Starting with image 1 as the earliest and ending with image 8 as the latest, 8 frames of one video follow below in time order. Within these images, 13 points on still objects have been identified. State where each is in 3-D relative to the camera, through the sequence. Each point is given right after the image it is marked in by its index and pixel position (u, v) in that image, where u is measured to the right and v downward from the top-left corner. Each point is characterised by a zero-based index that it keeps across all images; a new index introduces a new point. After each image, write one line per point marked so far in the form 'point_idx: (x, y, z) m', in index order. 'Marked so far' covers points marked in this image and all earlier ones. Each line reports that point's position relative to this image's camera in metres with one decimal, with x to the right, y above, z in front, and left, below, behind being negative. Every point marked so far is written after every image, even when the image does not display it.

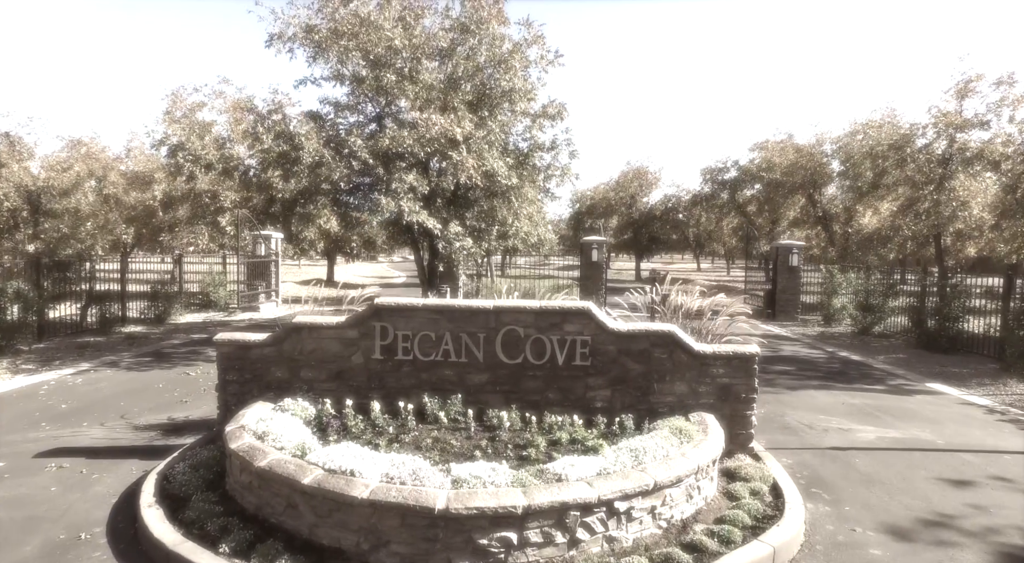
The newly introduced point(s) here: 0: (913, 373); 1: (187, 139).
0: (+5.1, -1.2, +8.7) m
1: (-7.6, +3.3, +16.2) m
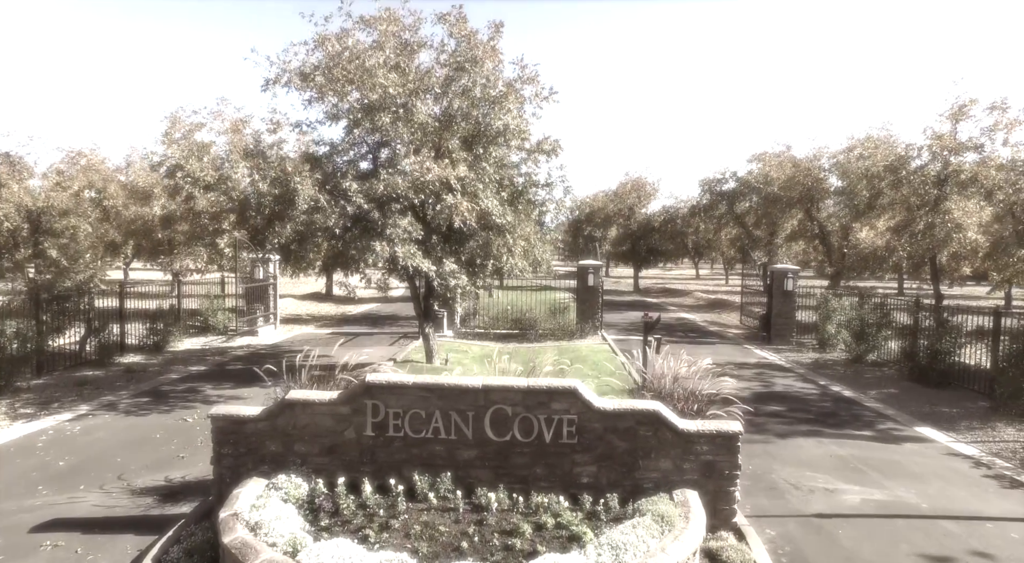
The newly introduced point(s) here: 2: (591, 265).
0: (+5.0, -1.7, +8.8) m
1: (-7.7, +2.8, +16.3) m
2: (+1.7, +0.3, +14.8) m
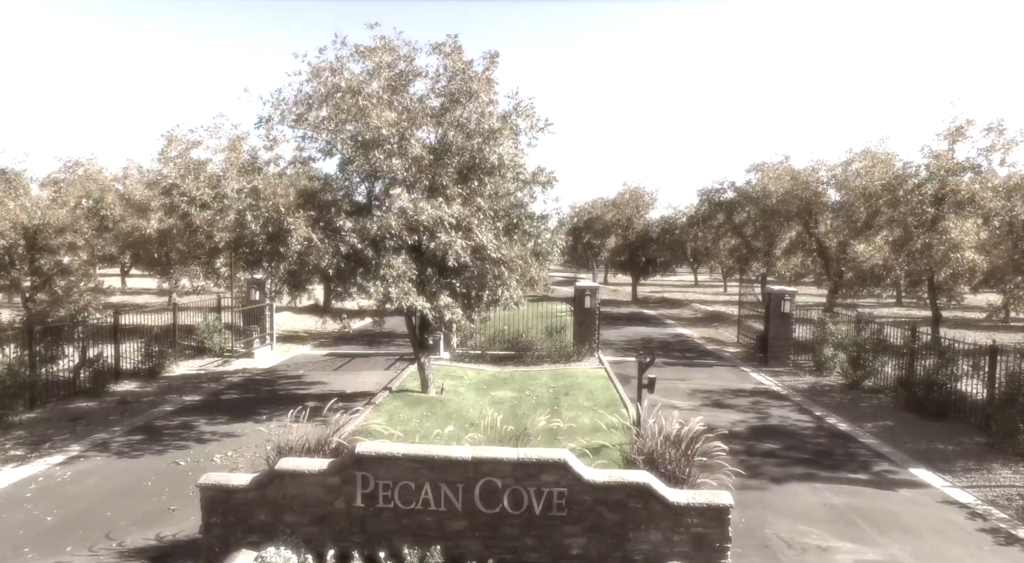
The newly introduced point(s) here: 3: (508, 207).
0: (+4.9, -2.2, +8.7) m
1: (-7.8, +2.4, +16.2) m
2: (+1.6, -0.1, +14.7) m
3: (-0.1, +1.1, +10.1) m
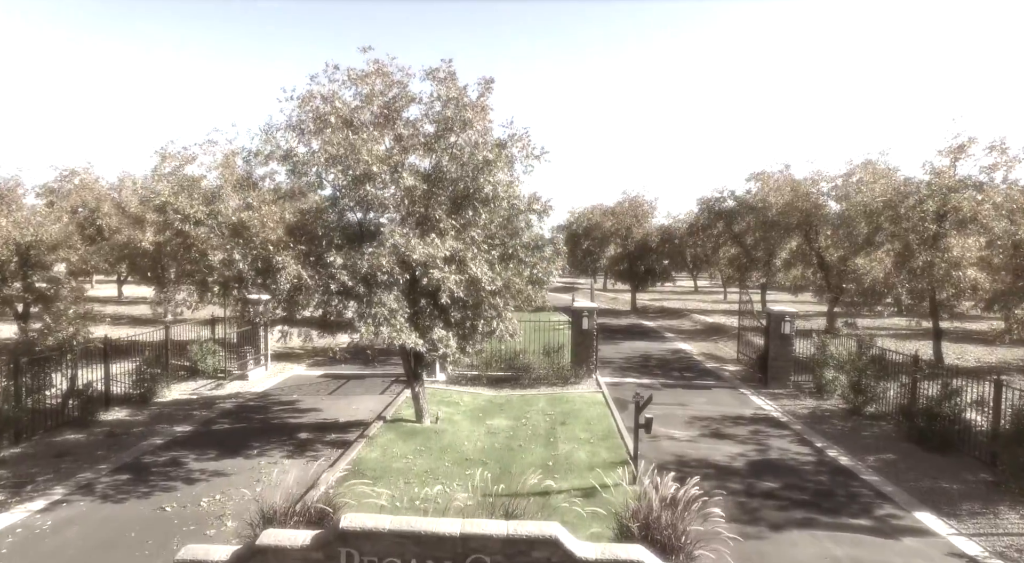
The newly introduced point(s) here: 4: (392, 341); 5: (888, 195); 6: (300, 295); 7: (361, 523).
0: (+4.9, -2.6, +8.6) m
1: (-7.8, +1.9, +16.0) m
2: (+1.5, -0.6, +14.6) m
3: (-0.1, +0.7, +9.9) m
4: (-1.5, -0.7, +8.3) m
5: (+9.2, +2.1, +16.8) m
6: (-2.6, -0.2, +8.5) m
7: (-1.0, -1.6, +4.6) m
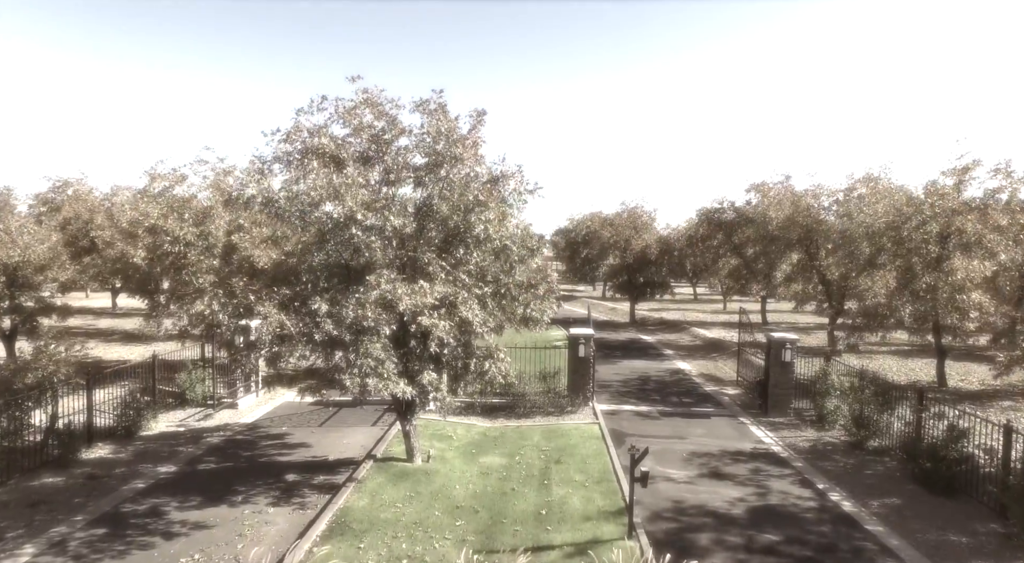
0: (+4.8, -3.2, +8.3) m
1: (-7.9, +1.4, +15.7) m
2: (+1.4, -1.1, +14.3) m
3: (-0.2, +0.1, +9.6) m
4: (-1.6, -1.3, +8.0) m
5: (+9.1, +1.6, +16.5) m
6: (-2.7, -0.7, +8.2) m
7: (-1.1, -2.2, +4.3) m
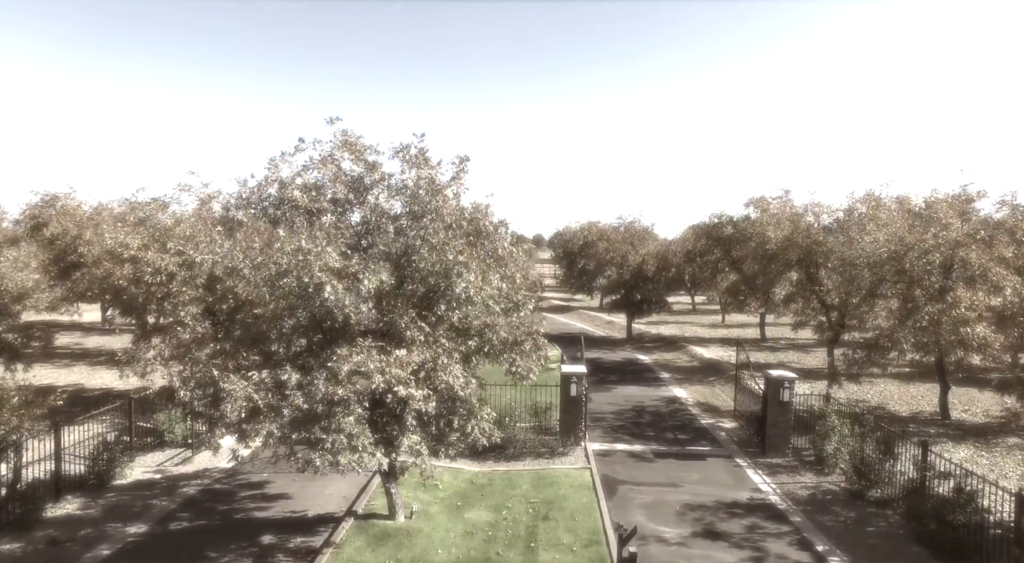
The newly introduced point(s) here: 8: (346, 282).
0: (+4.5, -3.9, +7.8) m
1: (-8.1, +0.7, +15.3) m
2: (+1.2, -1.8, +13.8) m
3: (-0.4, -0.6, +9.1) m
4: (-1.8, -2.0, +7.6) m
5: (+8.9, +0.9, +16.0) m
6: (-2.9, -1.5, +7.7) m
7: (-1.3, -3.0, +3.9) m
8: (-1.9, 0.0, +8.1) m
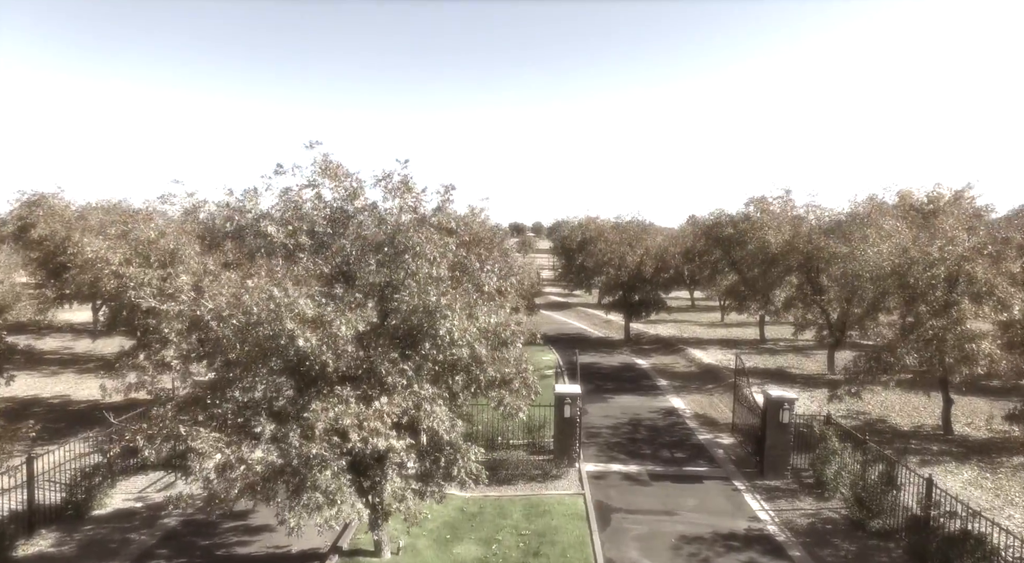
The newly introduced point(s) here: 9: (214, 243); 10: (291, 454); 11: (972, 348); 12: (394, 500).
0: (+4.4, -4.4, +7.5) m
1: (-8.3, +0.4, +14.8) m
2: (+1.1, -2.2, +13.4) m
3: (-0.6, -1.1, +8.7) m
4: (-1.9, -2.5, +7.2) m
5: (+8.7, +0.6, +15.6) m
6: (-3.1, -2.0, +7.4) m
7: (-1.5, -3.5, +3.5) m
8: (-2.1, -0.4, +7.7) m
9: (-6.6, +0.8, +15.2) m
10: (-2.3, -1.7, +7.1) m
11: (+9.5, -1.4, +14.1) m
12: (-1.4, -2.5, +8.1) m
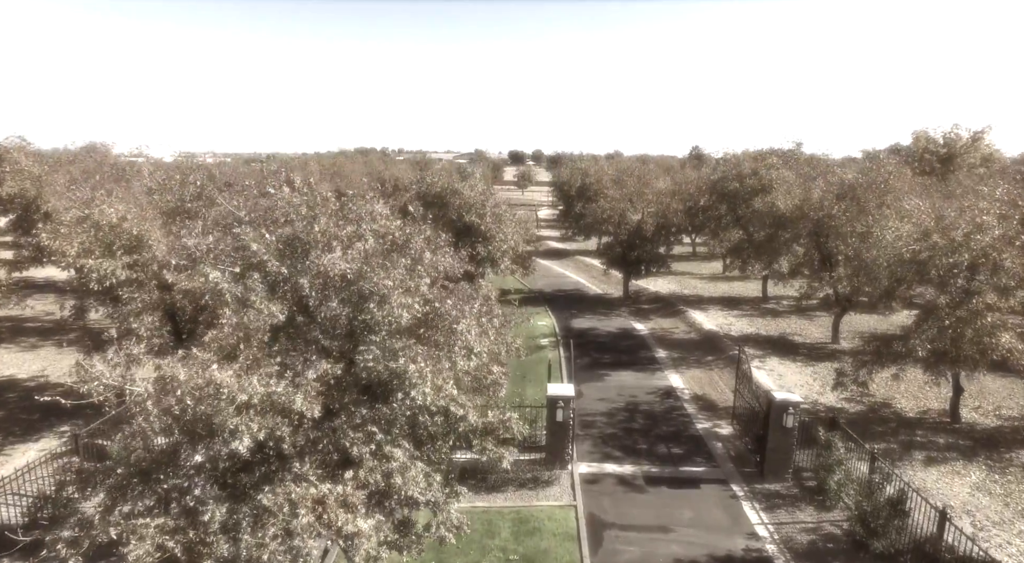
0: (+4.2, -5.0, +7.1) m
1: (-8.5, +0.6, +13.9) m
2: (+0.9, -2.1, +12.7) m
3: (-0.8, -1.6, +7.9) m
4: (-2.1, -3.2, +6.6) m
5: (+8.5, +0.9, +14.5) m
6: (-3.3, -2.6, +6.7) m
7: (-1.7, -4.6, +3.0) m
8: (-2.3, -1.0, +6.8) m
9: (-6.8, +1.1, +14.1) m
10: (-2.5, -2.4, +6.4) m
11: (+9.3, -1.3, +13.3) m
12: (-1.6, -3.1, +7.4) m
